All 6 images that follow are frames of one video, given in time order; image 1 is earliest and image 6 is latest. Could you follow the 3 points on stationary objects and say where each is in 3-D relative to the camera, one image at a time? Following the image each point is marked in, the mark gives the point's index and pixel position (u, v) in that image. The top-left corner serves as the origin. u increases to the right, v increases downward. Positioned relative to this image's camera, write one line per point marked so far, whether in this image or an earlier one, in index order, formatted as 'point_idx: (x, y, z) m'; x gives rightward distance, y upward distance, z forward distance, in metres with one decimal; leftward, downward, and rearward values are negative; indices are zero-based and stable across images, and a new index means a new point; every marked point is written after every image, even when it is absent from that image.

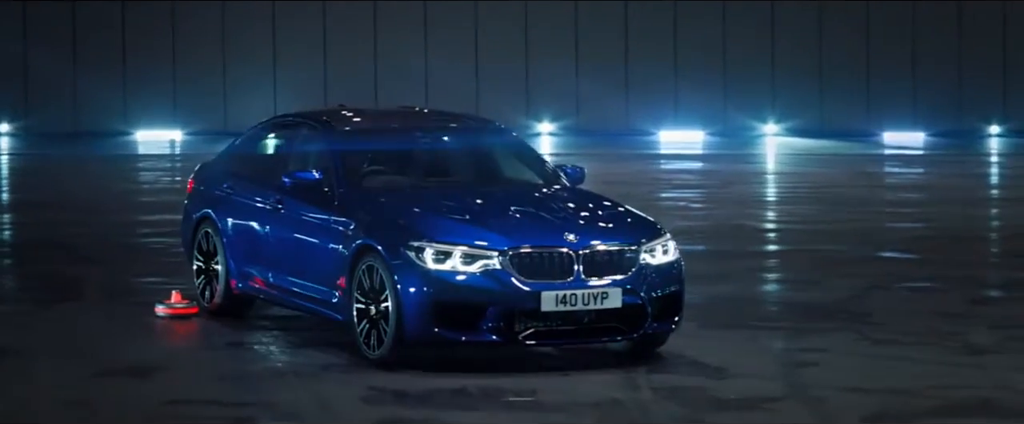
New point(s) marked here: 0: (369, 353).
0: (-0.7, -0.7, +10.2) m
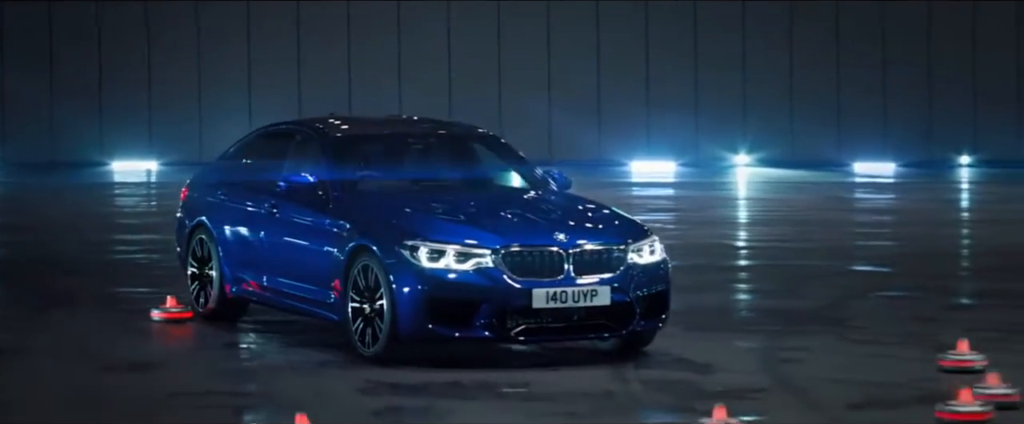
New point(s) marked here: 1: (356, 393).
0: (-0.8, -0.7, +10.5) m
1: (-0.7, -0.8, +9.3) m
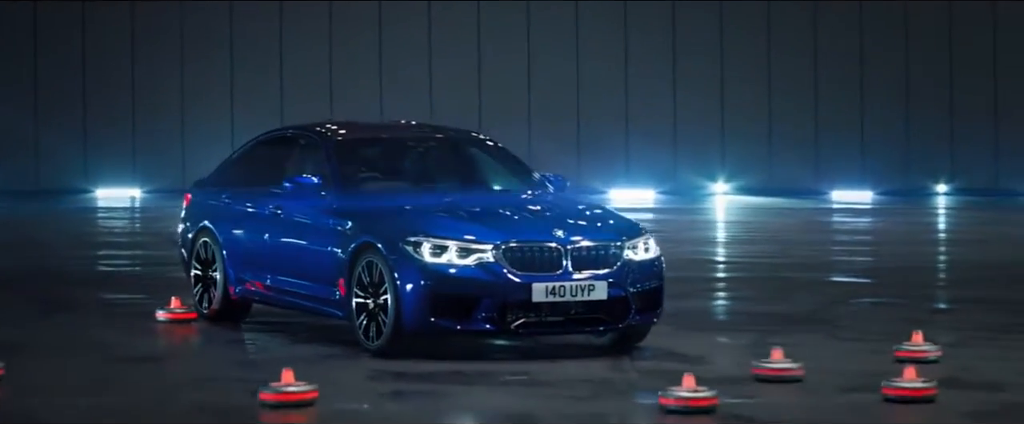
0: (-0.8, -0.7, +10.8) m
1: (-0.7, -0.8, +9.7) m
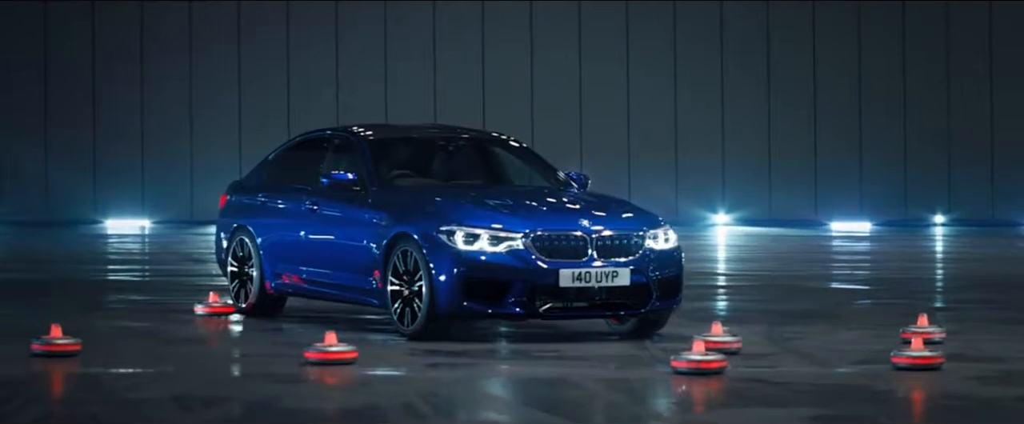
0: (-0.6, -0.7, +11.4) m
1: (-0.6, -0.7, +10.3) m
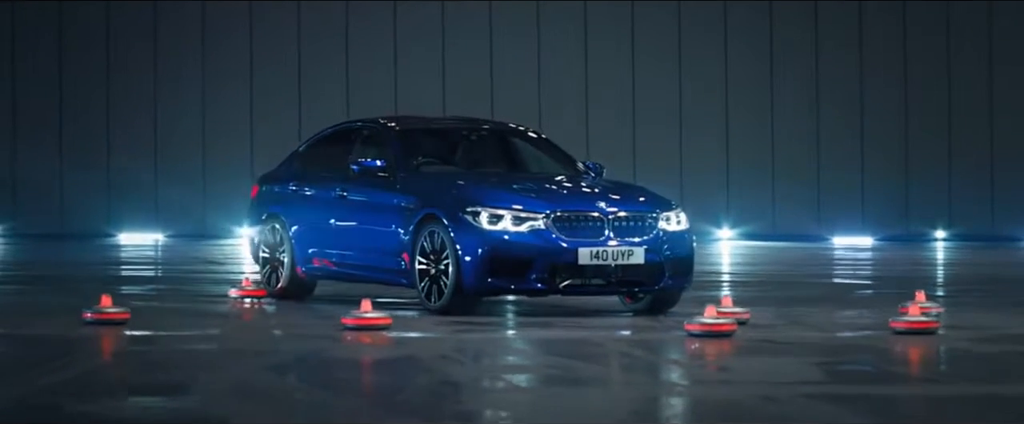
0: (-0.5, -0.6, +12.0) m
1: (-0.4, -0.6, +10.9) m
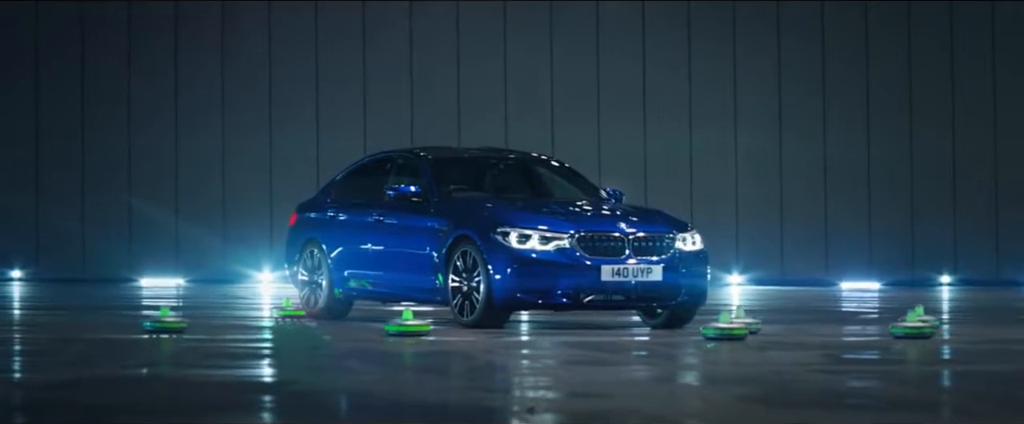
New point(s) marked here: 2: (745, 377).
0: (-0.3, -0.7, +12.9) m
1: (-0.3, -0.7, +11.8) m
2: (+1.0, -0.7, +8.5) m
